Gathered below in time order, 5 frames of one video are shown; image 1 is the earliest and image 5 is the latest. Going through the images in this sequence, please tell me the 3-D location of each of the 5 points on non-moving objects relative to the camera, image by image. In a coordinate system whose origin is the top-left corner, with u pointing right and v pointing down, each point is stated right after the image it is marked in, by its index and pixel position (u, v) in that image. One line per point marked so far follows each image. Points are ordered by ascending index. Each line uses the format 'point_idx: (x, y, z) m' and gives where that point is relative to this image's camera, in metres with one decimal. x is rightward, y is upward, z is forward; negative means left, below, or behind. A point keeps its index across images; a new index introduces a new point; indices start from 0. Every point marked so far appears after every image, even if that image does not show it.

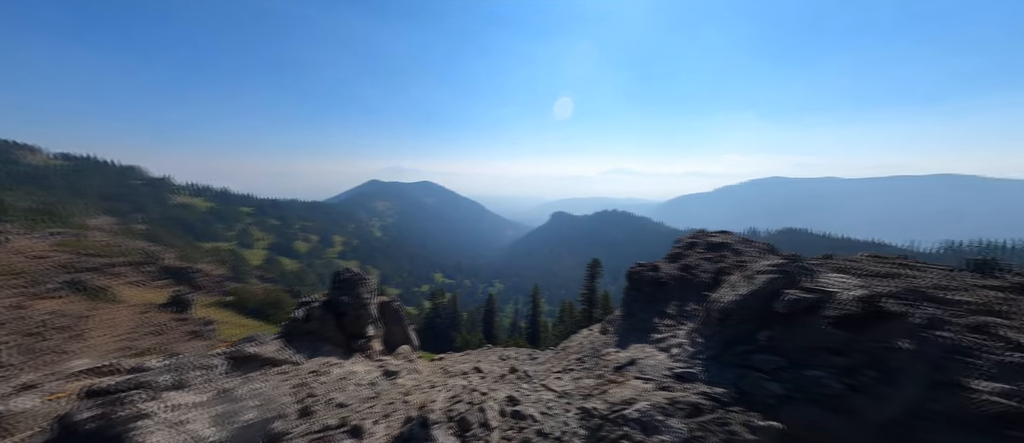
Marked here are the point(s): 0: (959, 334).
0: (+10.1, -2.5, +6.7) m
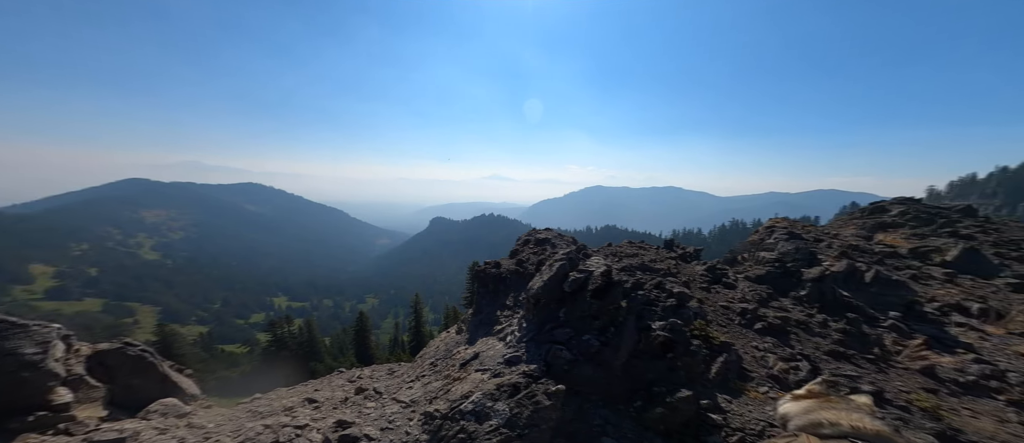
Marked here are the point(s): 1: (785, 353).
0: (+4.5, -2.3, +10.2) m
1: (+7.0, -3.3, +7.8) m
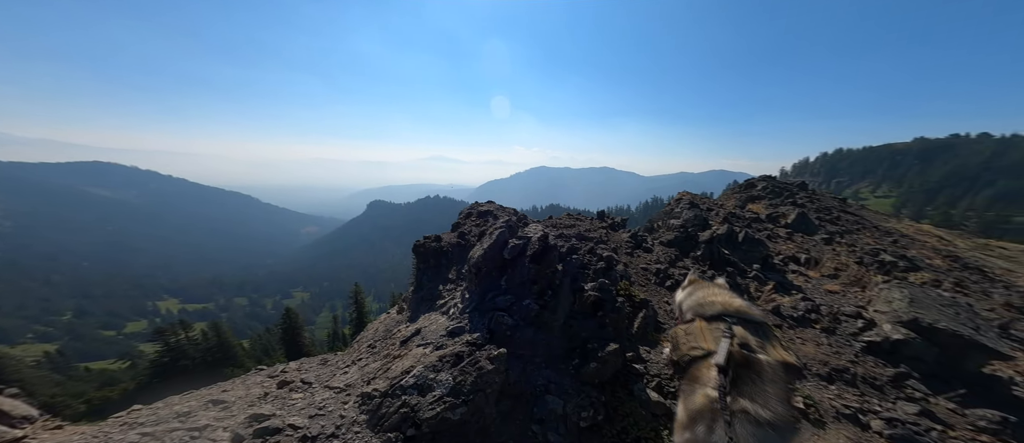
0: (+2.5, -1.4, +11.1) m
1: (+5.4, -2.5, +9.3) m
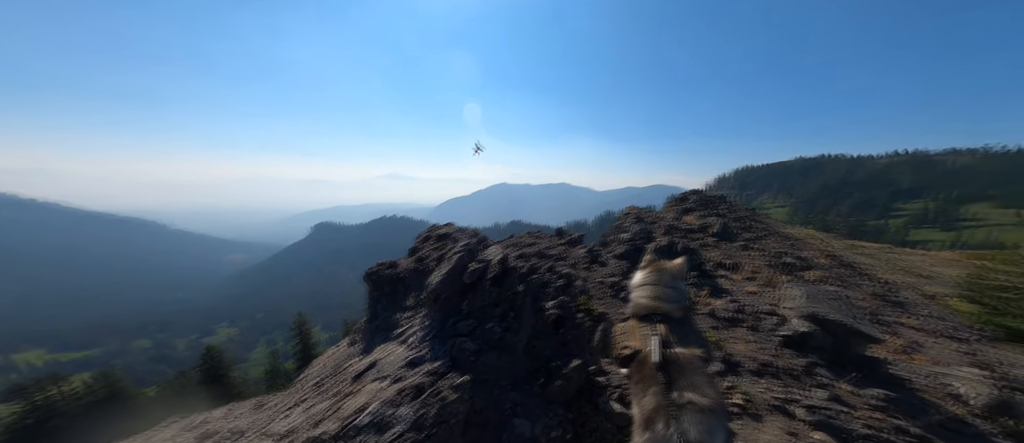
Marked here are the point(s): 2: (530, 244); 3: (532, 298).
0: (+1.0, -2.0, +11.3) m
1: (+4.1, -2.9, +9.7) m
2: (+0.7, -1.1, +14.9) m
3: (+0.6, -2.4, +9.9) m
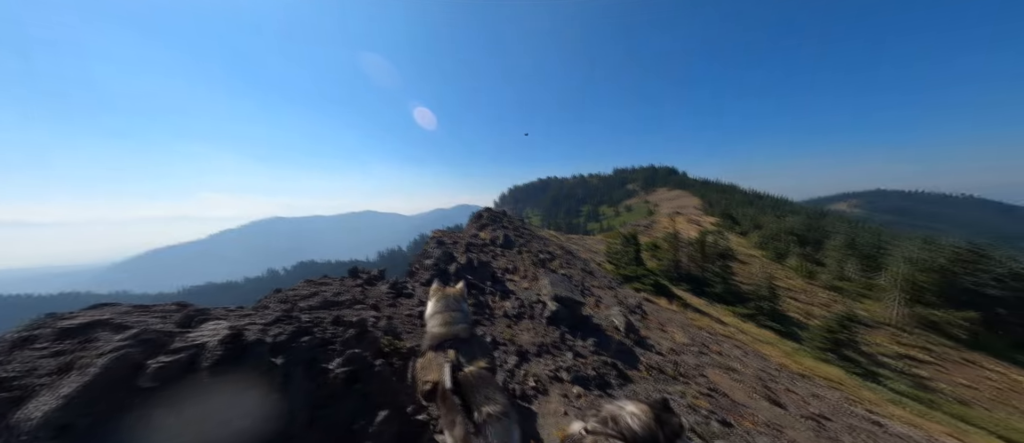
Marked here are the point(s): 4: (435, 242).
0: (-5.4, -3.1, +9.4) m
1: (-1.8, -3.6, +9.7) m
2: (-7.7, -2.7, +12.3) m
3: (-5.0, -3.5, +8.0) m
4: (-3.8, -1.0, +16.1) m
